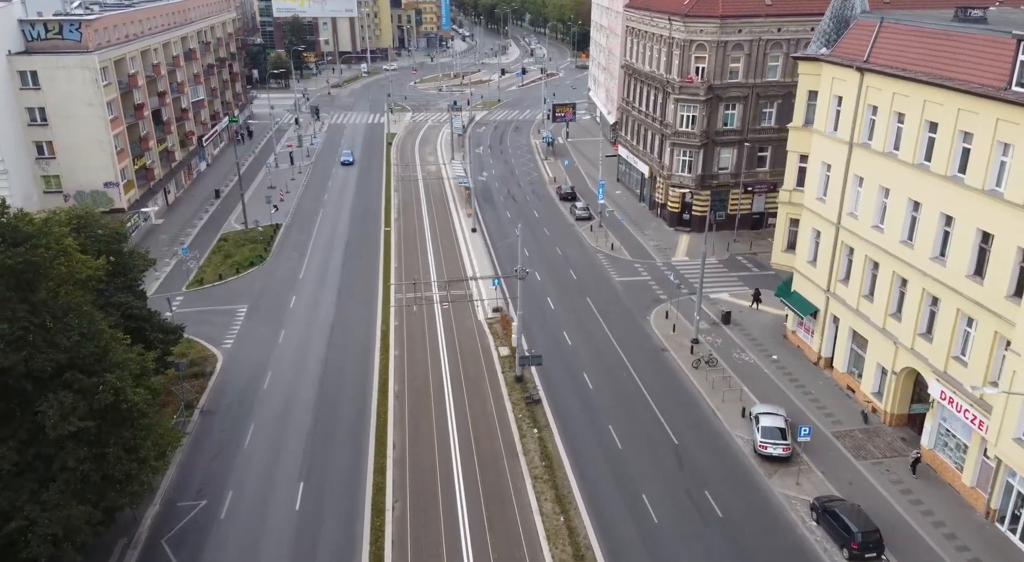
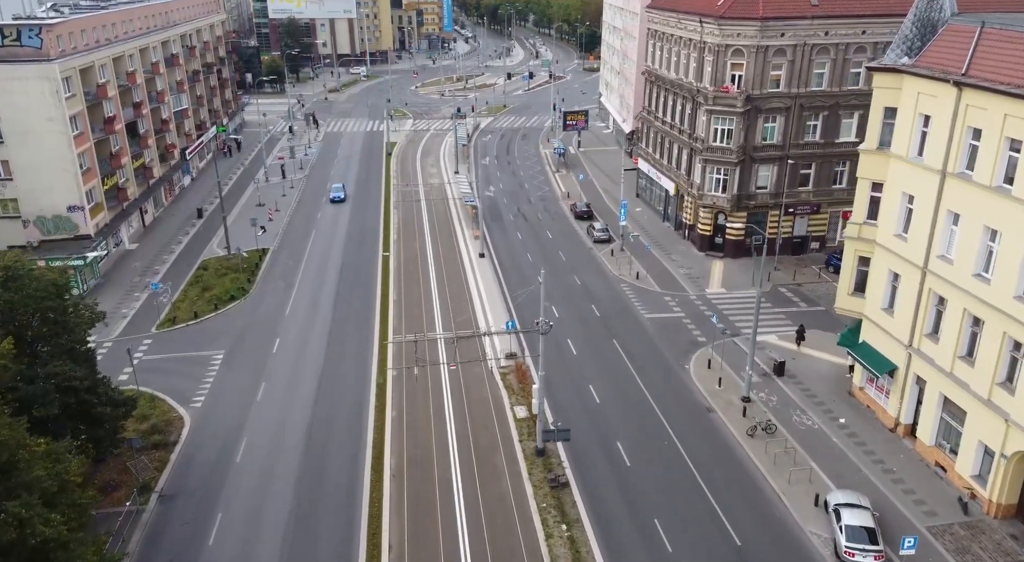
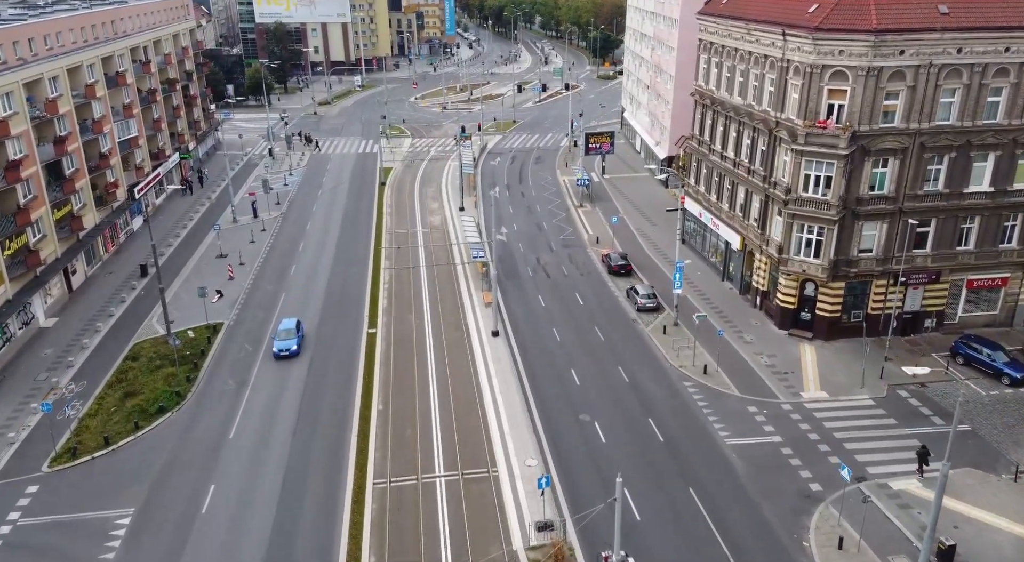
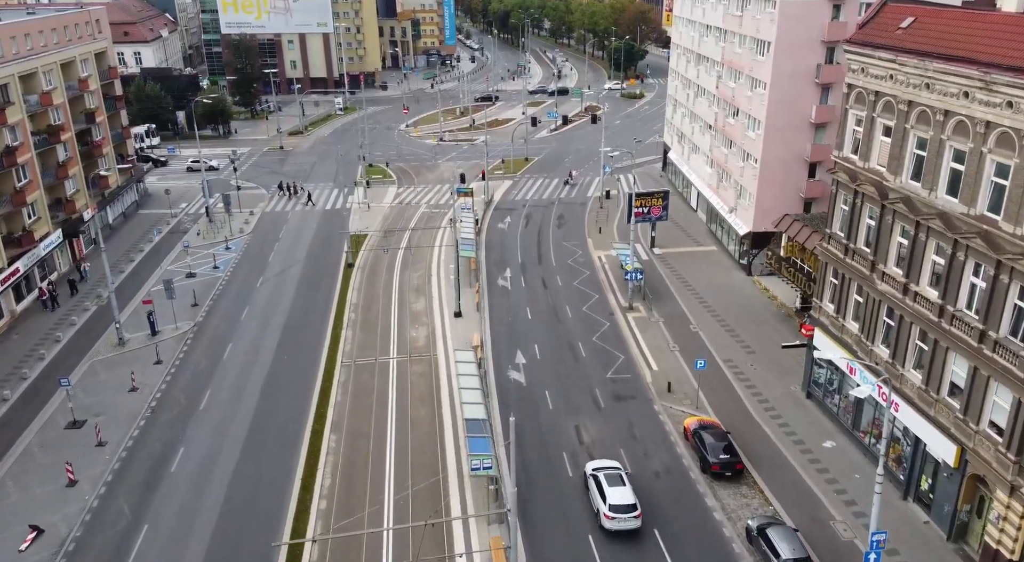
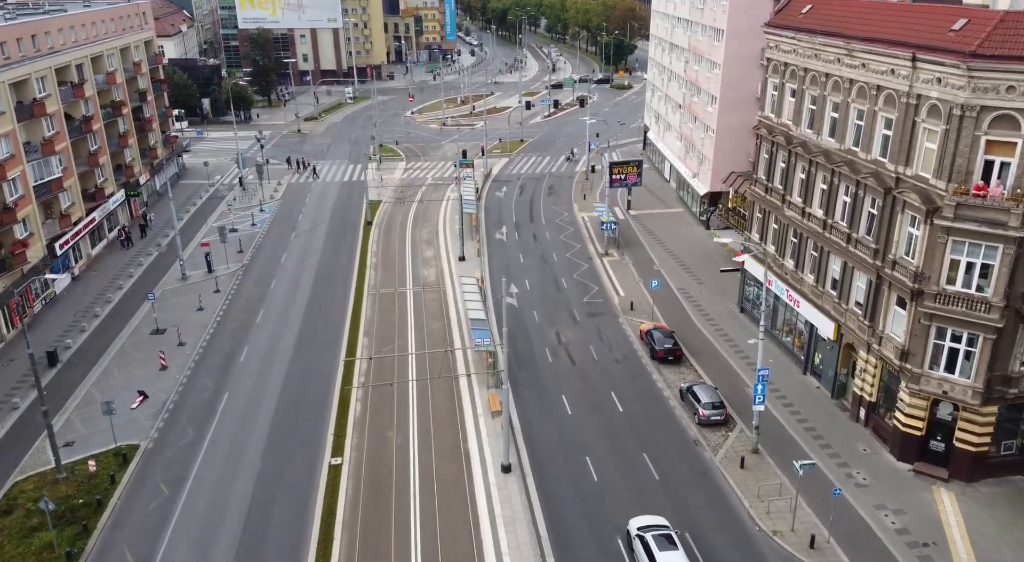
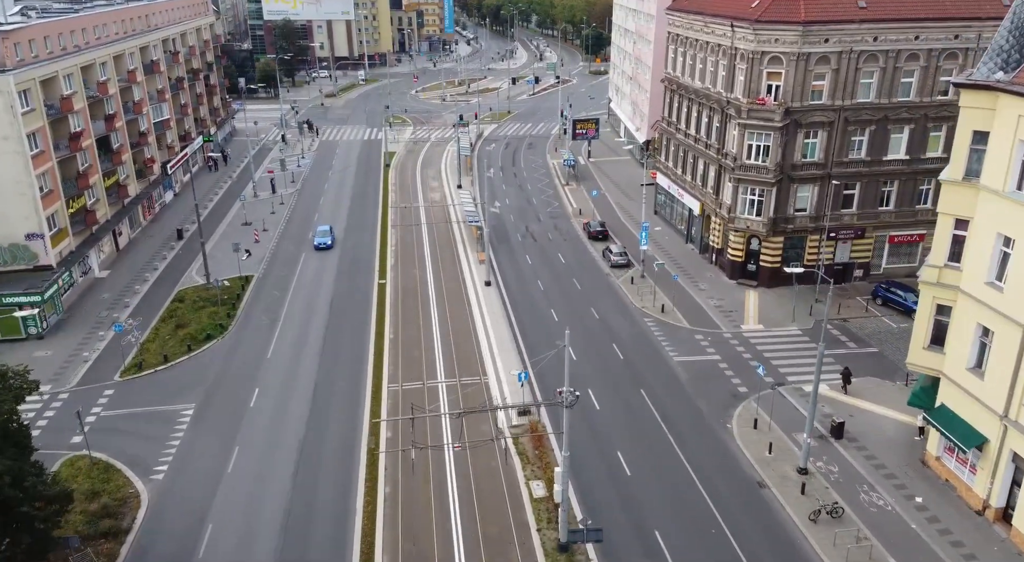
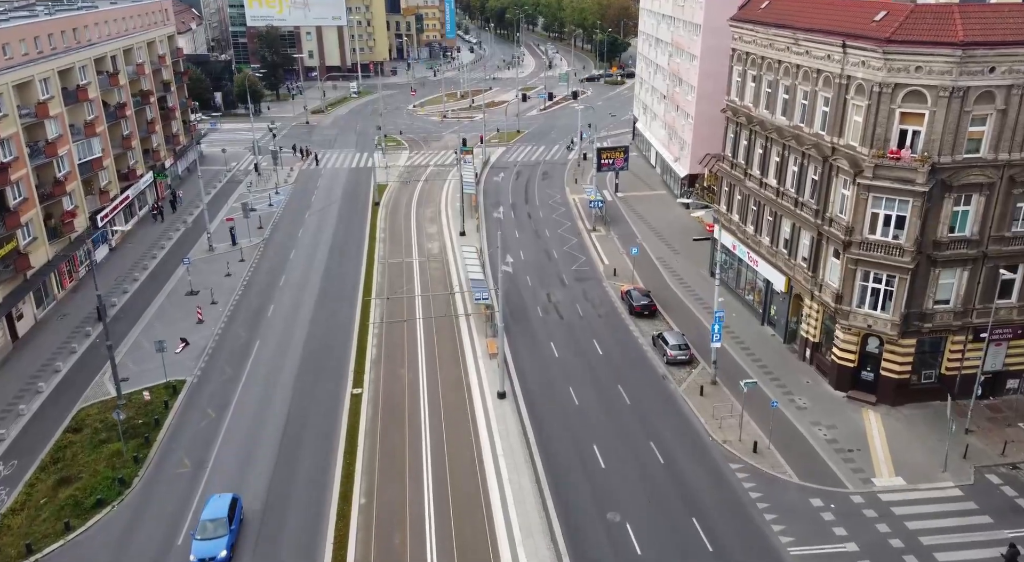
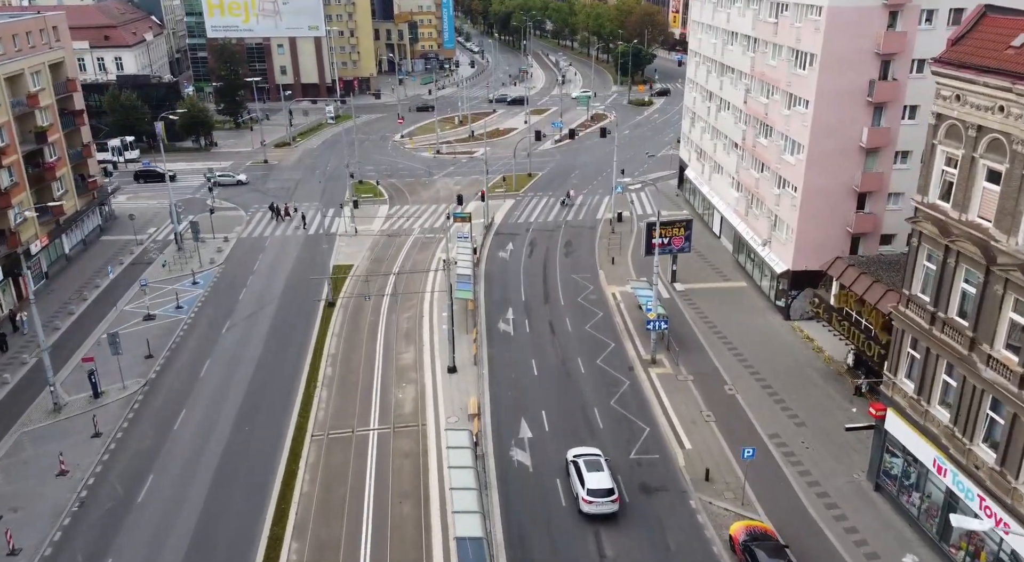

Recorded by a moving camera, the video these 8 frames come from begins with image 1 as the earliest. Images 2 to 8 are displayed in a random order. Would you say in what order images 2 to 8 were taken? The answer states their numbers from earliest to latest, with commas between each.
2, 6, 3, 7, 5, 4, 8
